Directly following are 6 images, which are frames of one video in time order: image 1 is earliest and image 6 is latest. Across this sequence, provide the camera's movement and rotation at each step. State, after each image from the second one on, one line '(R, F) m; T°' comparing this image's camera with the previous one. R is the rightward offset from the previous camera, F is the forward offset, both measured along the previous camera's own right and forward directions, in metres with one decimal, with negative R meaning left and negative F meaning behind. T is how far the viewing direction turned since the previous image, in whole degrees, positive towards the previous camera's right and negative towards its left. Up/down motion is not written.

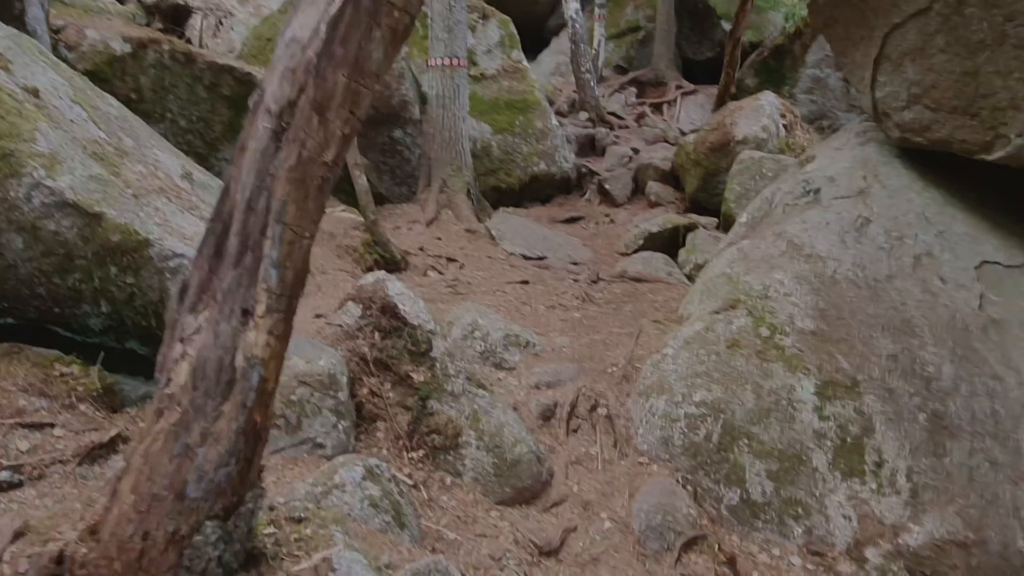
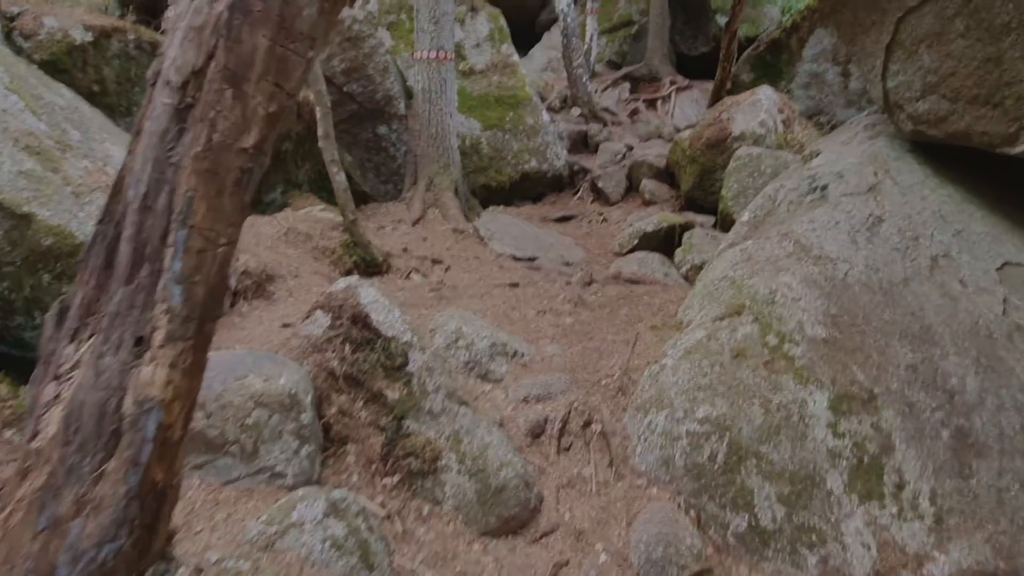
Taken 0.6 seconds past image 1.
(0.0, +0.4) m; +1°
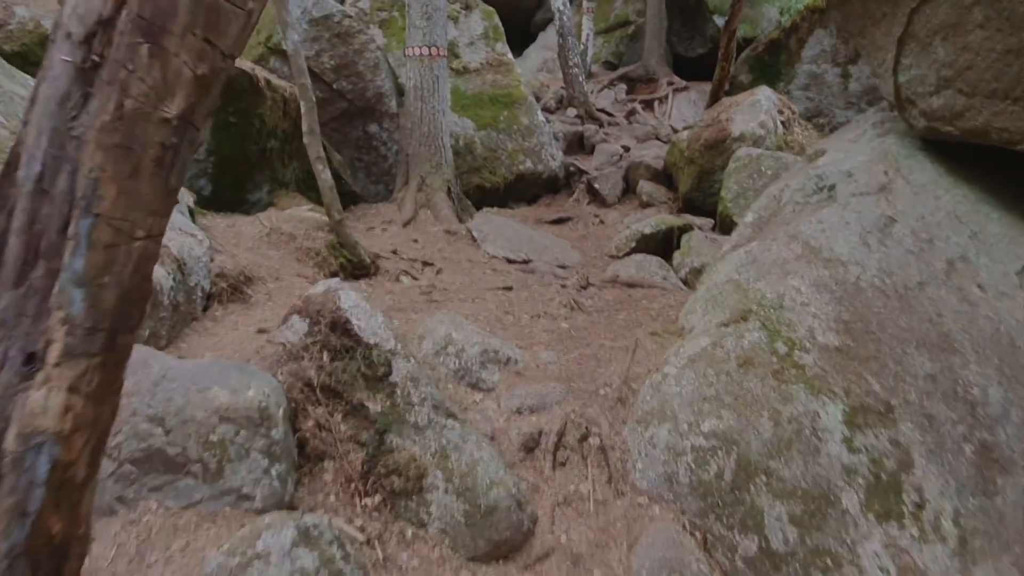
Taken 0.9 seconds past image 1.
(0.0, +0.3) m; 0°
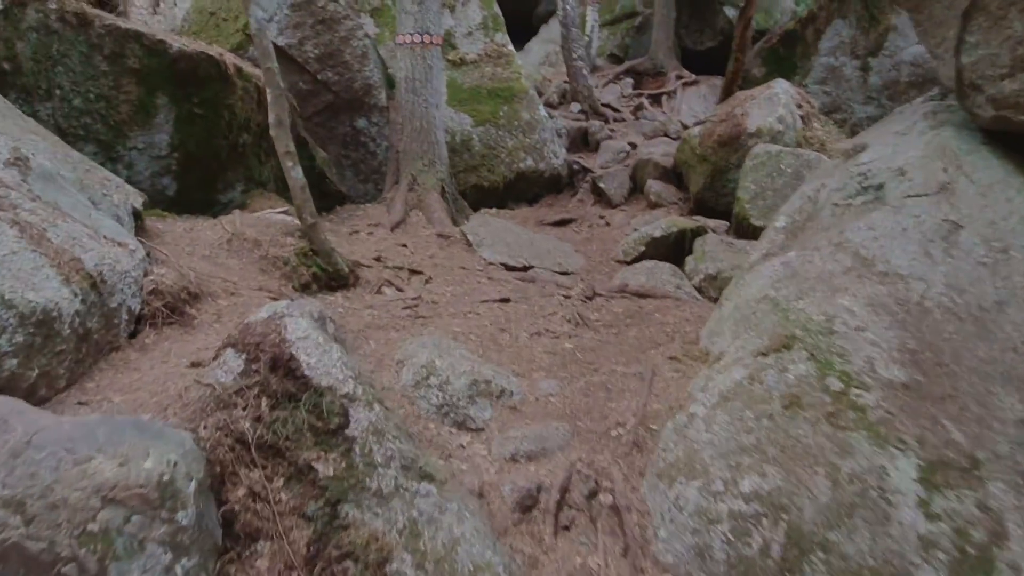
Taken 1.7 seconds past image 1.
(0.0, +0.8) m; 0°
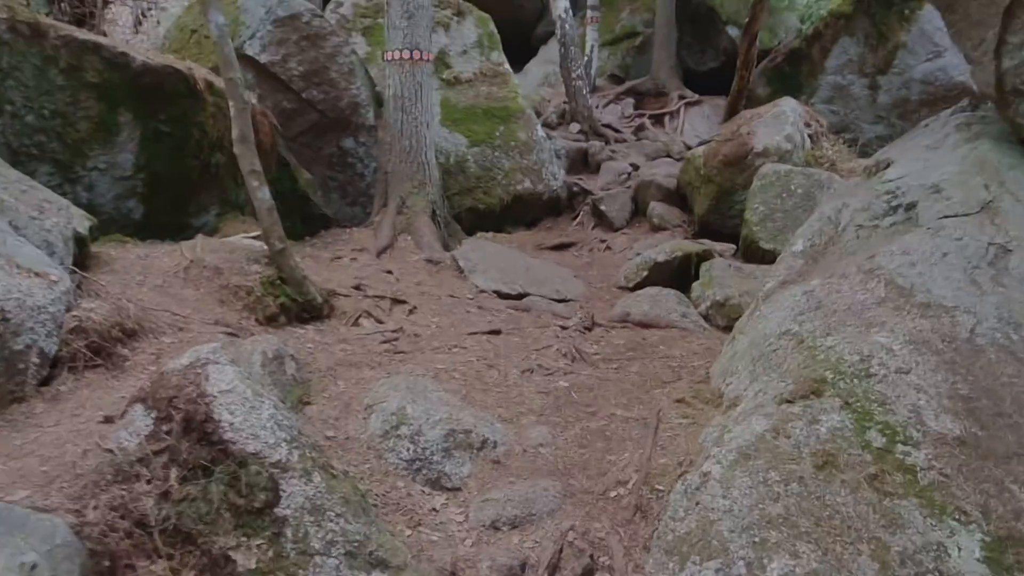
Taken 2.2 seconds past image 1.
(+0.1, +0.6) m; 0°
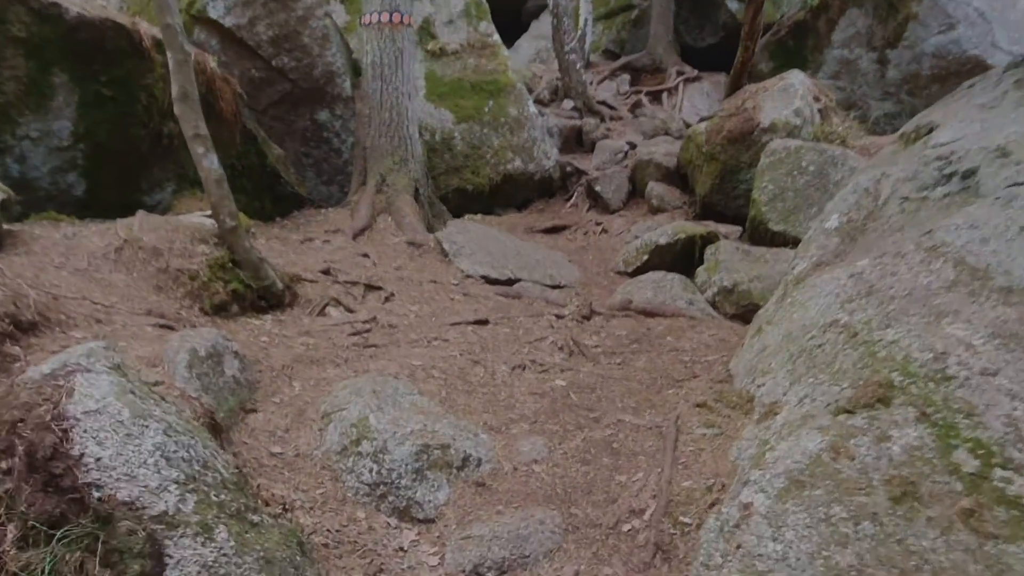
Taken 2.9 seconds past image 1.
(0.0, +0.7) m; +1°
